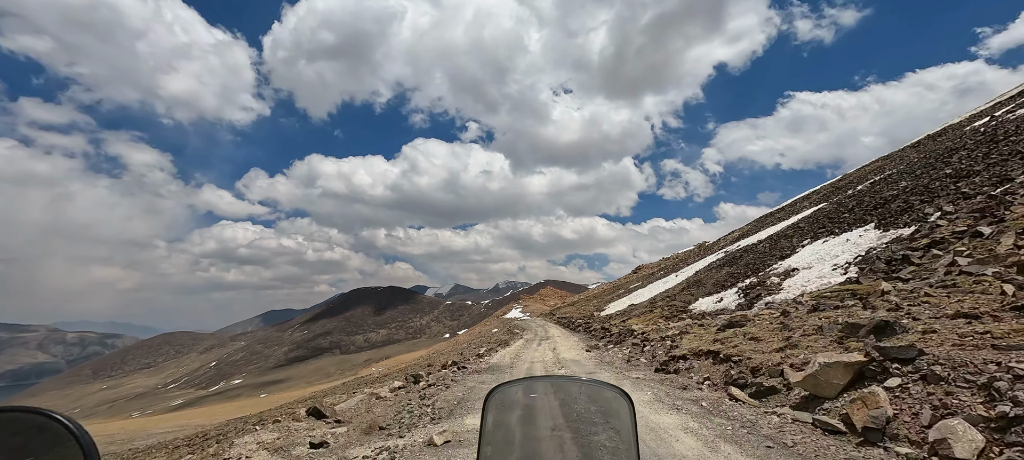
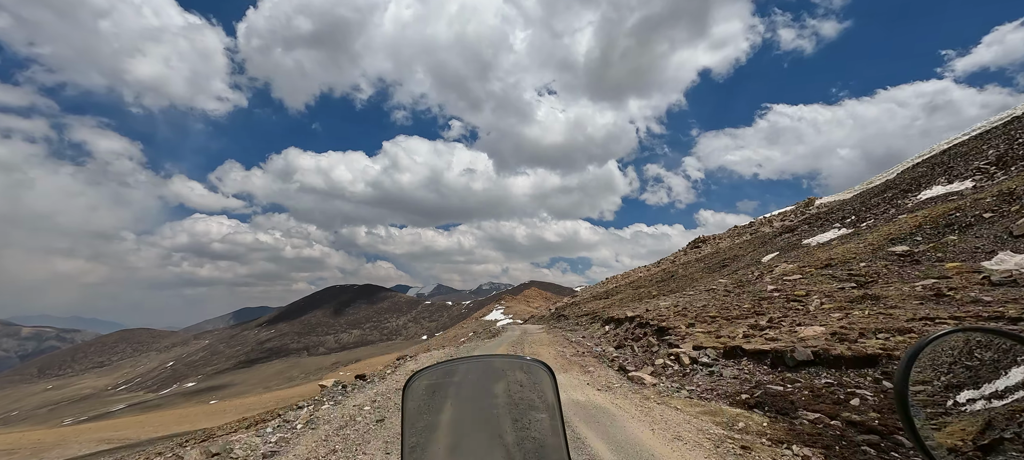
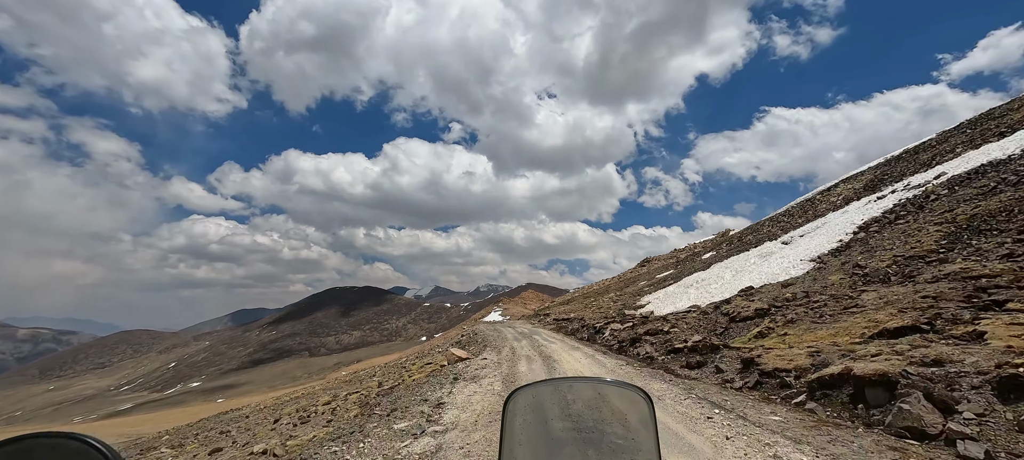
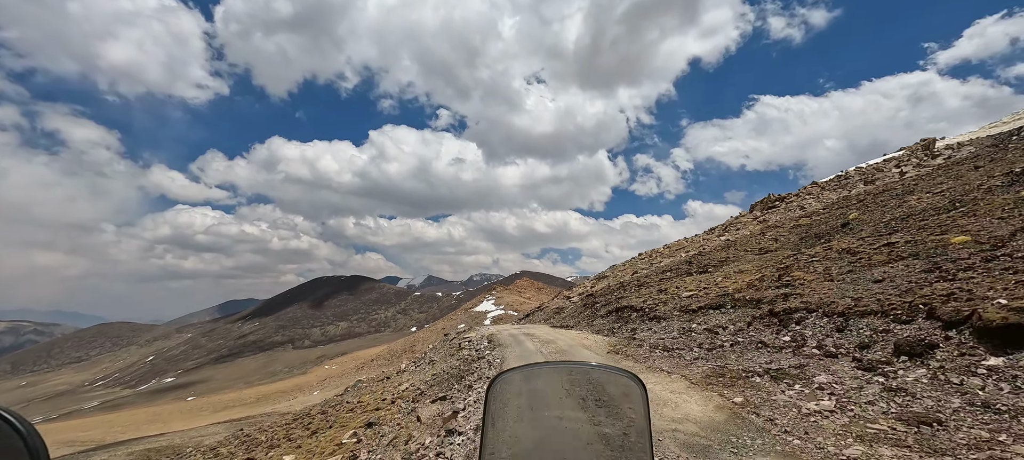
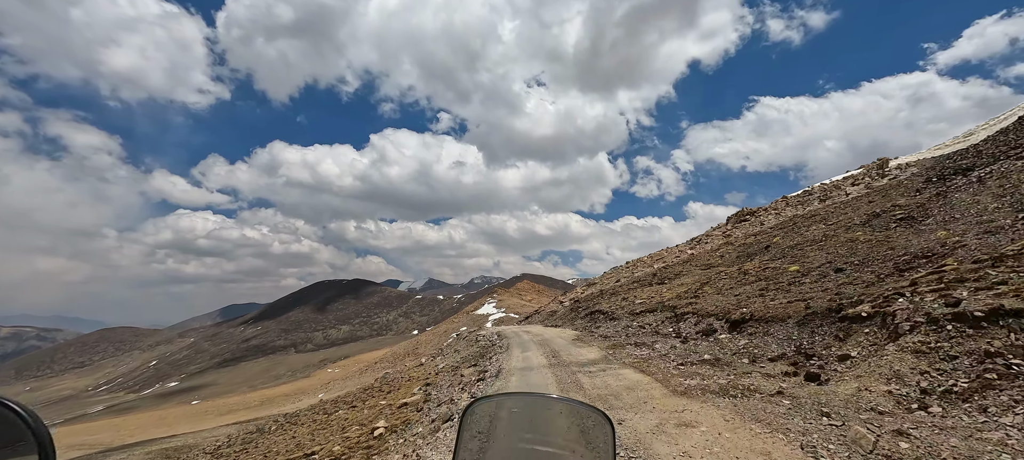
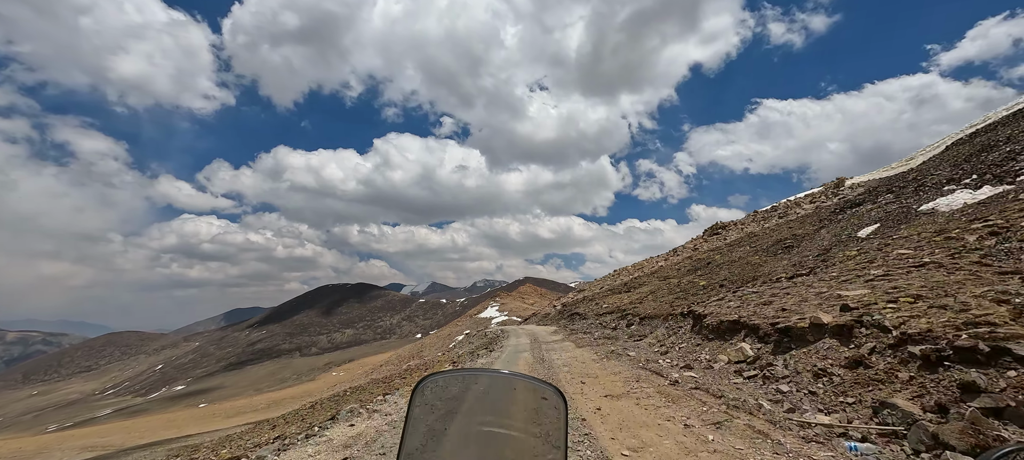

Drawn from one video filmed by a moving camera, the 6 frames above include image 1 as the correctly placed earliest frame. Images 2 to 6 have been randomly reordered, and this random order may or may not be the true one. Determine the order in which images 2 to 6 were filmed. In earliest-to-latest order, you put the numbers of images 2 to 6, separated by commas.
3, 2, 6, 5, 4
